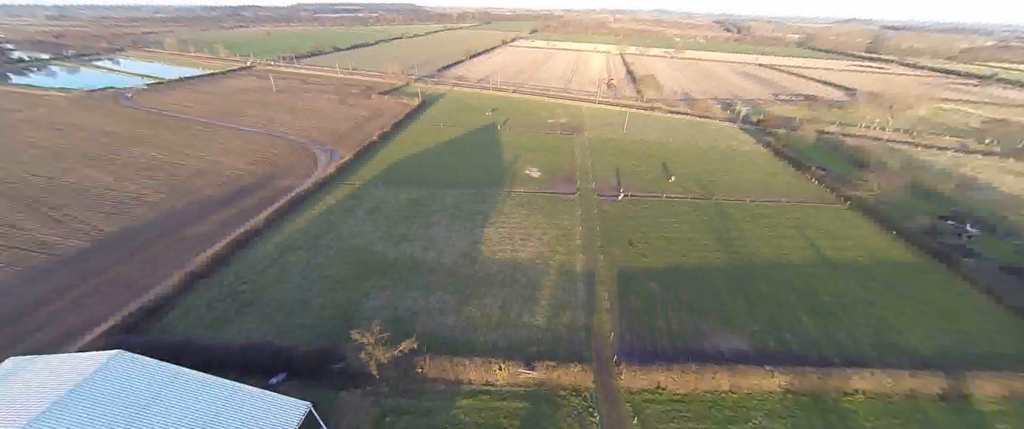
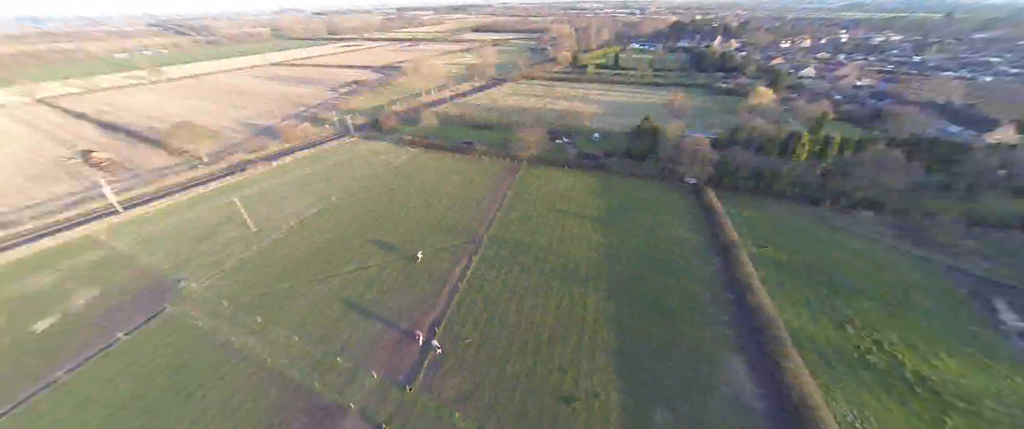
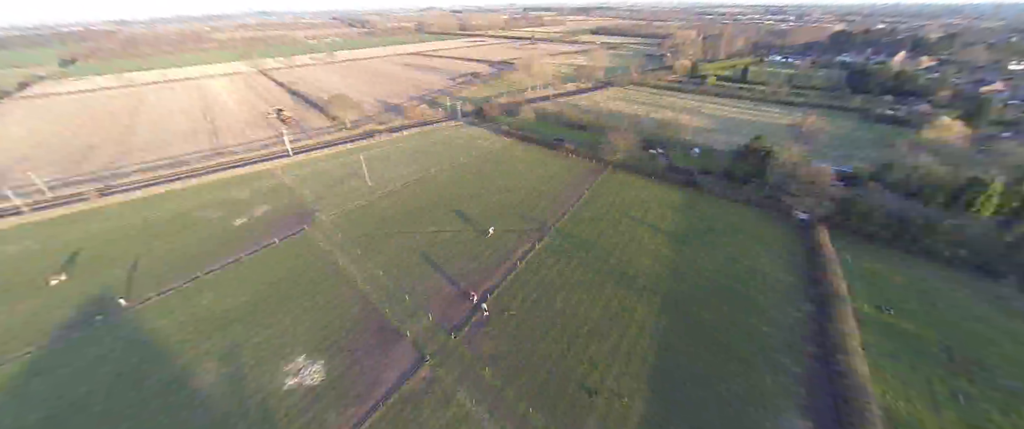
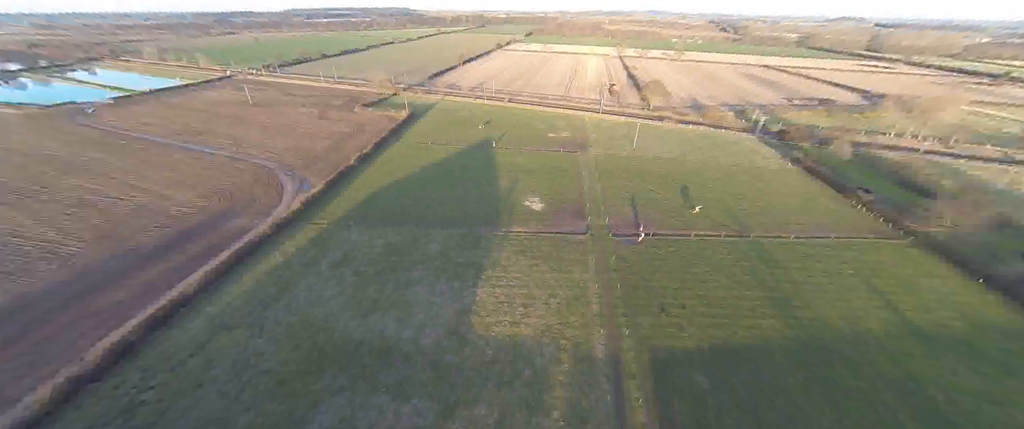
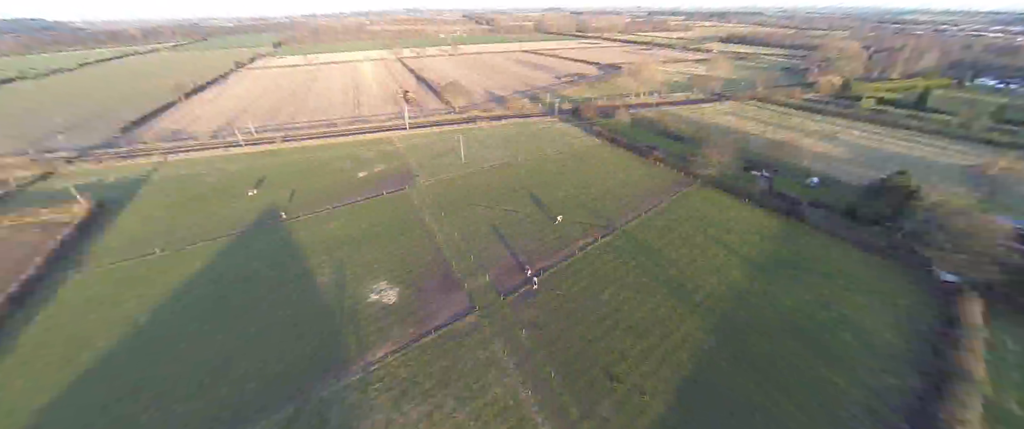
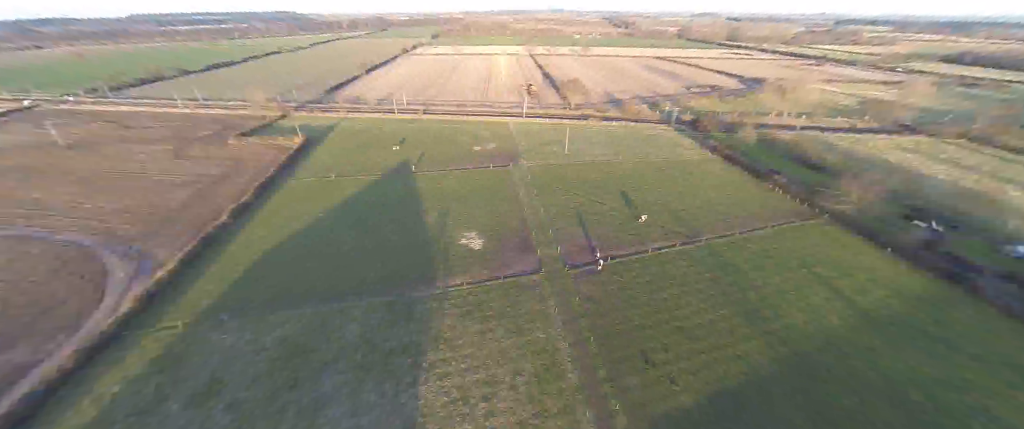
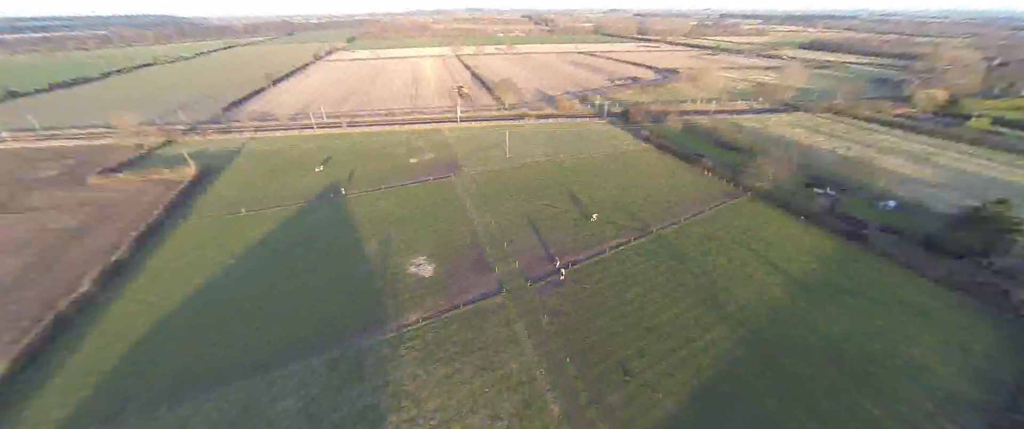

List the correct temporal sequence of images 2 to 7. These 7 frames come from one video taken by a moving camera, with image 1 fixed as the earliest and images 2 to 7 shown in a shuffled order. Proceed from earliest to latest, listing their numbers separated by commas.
4, 6, 7, 5, 3, 2
